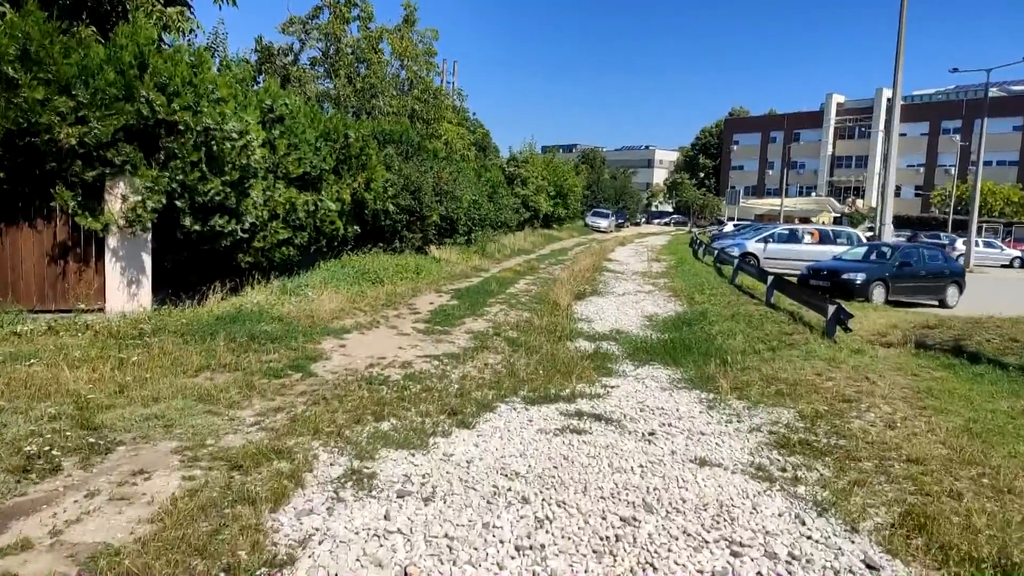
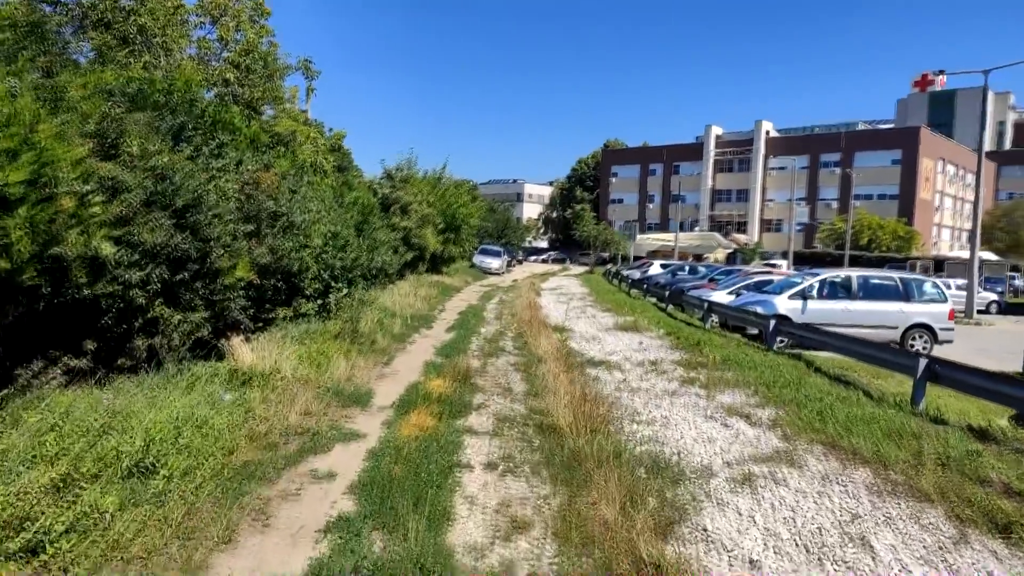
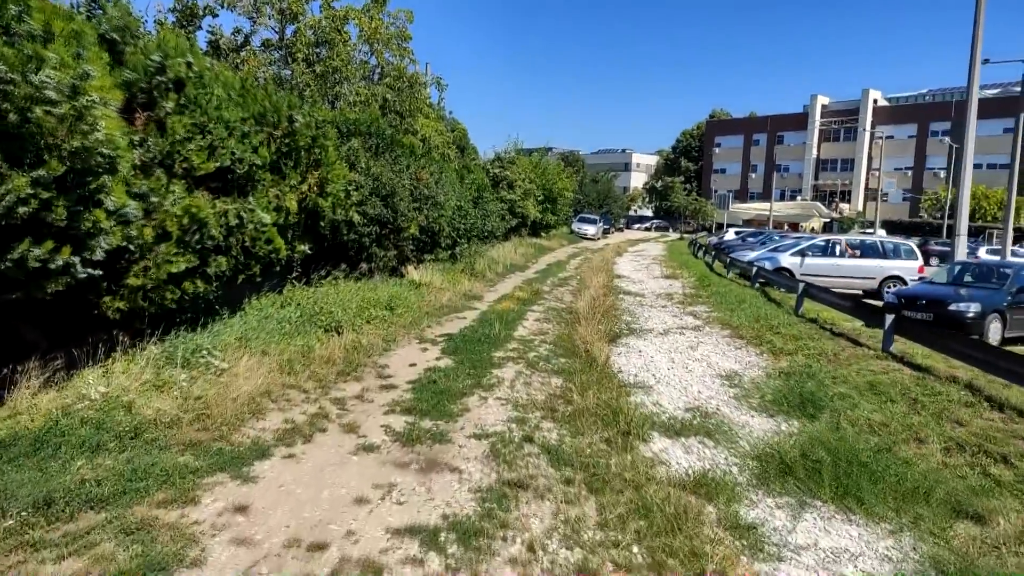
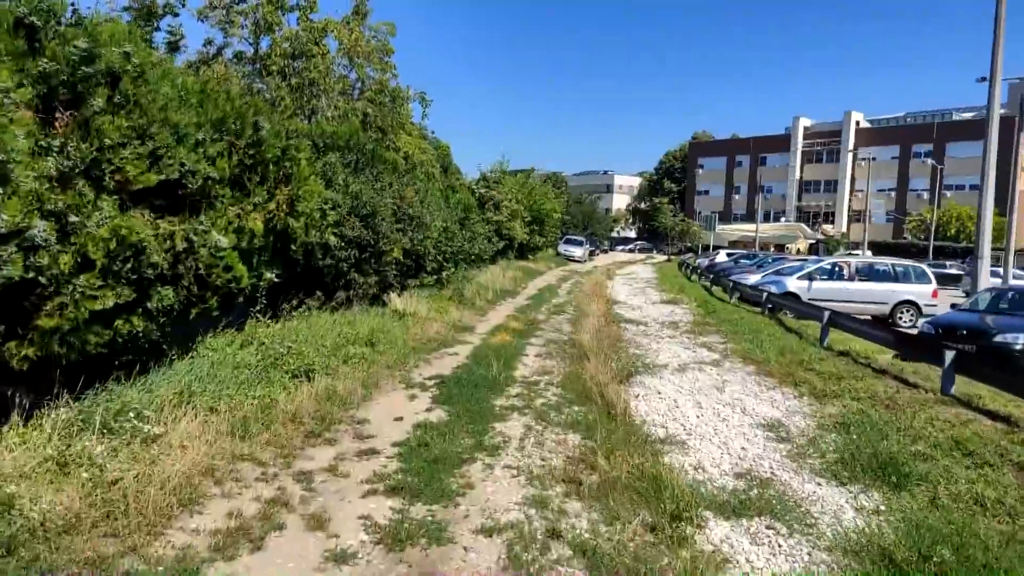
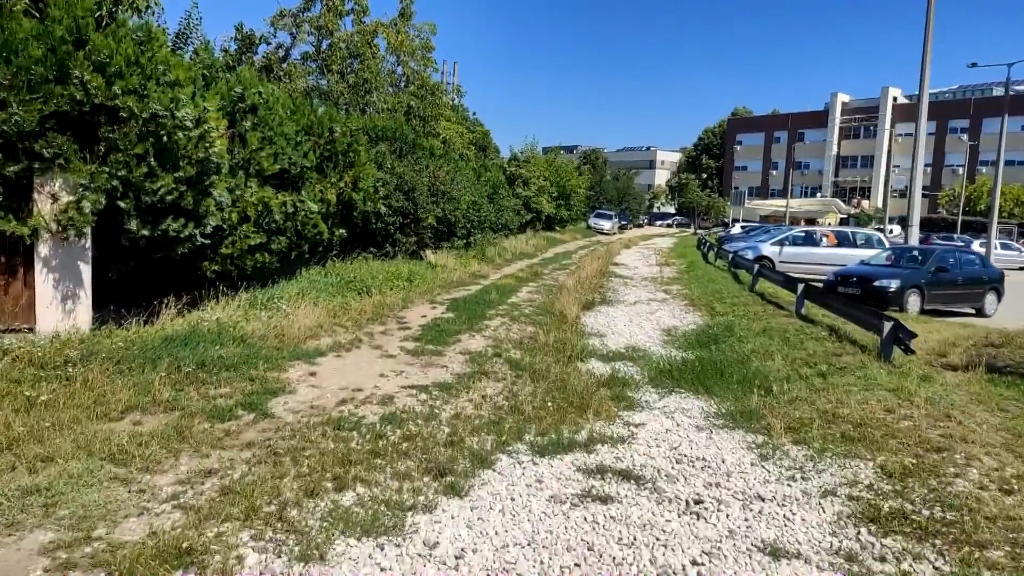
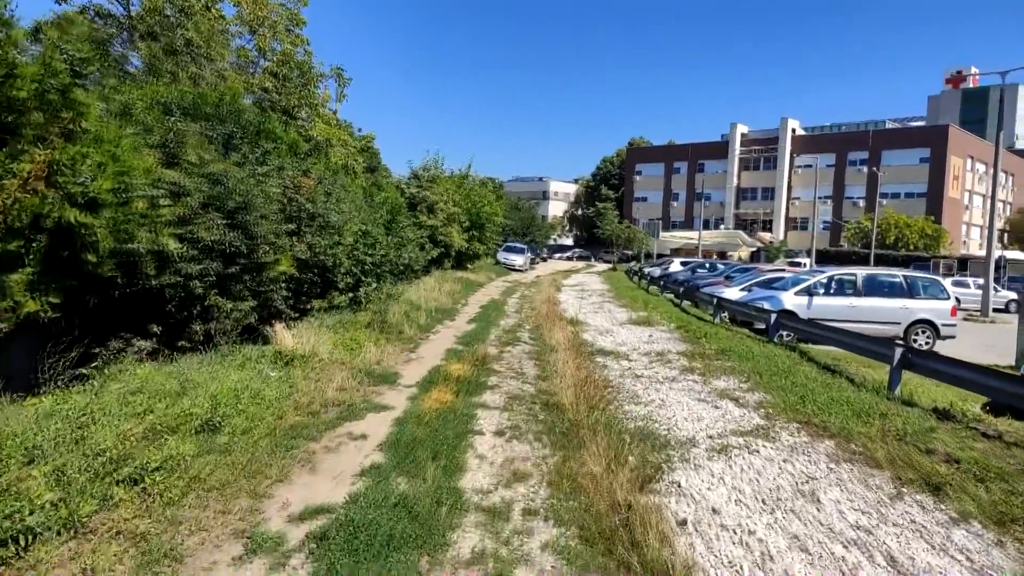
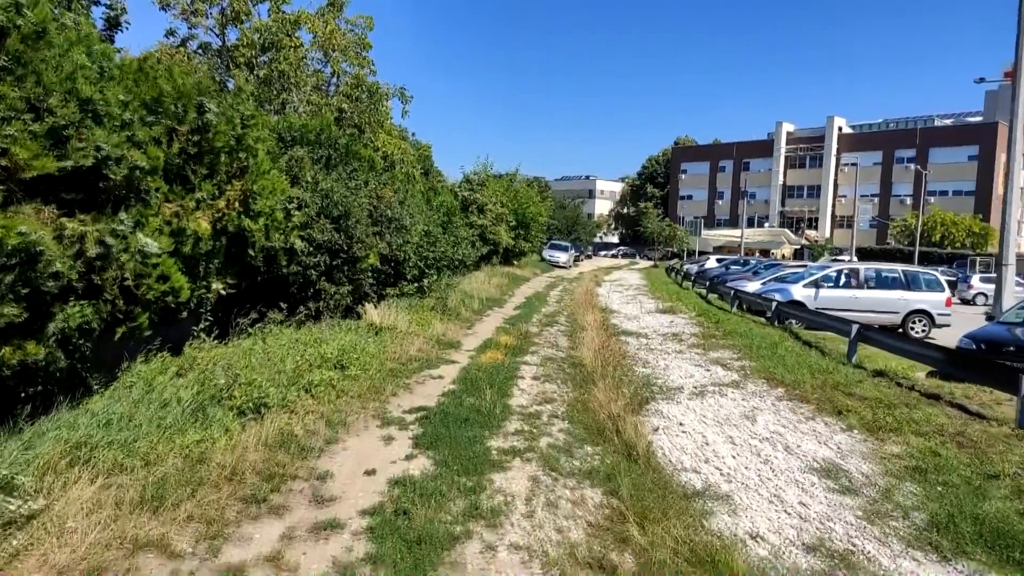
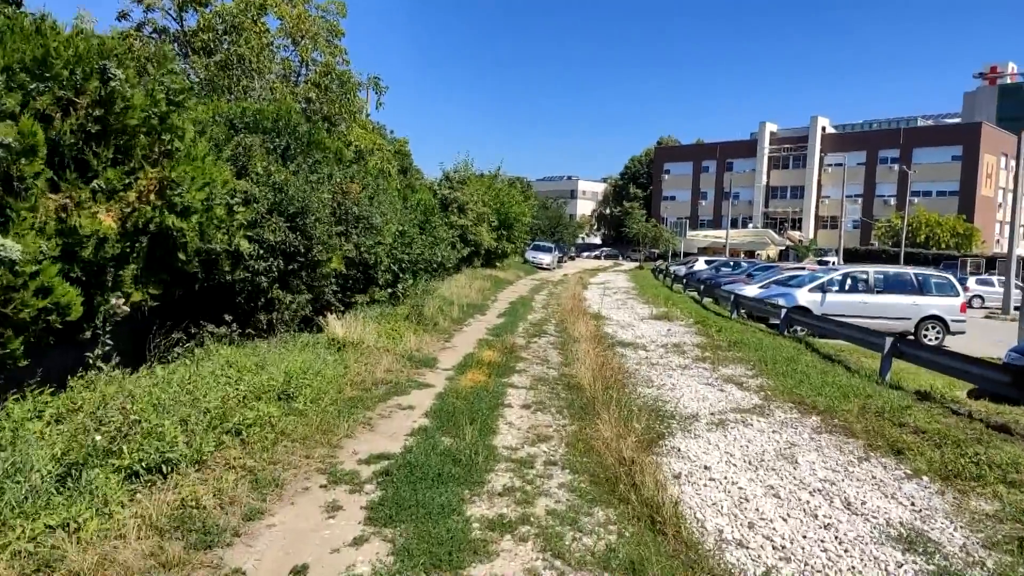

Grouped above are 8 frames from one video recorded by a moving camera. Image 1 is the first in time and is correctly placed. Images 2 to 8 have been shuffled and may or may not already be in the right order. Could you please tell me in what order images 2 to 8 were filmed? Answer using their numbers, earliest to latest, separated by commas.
5, 3, 4, 7, 8, 6, 2
